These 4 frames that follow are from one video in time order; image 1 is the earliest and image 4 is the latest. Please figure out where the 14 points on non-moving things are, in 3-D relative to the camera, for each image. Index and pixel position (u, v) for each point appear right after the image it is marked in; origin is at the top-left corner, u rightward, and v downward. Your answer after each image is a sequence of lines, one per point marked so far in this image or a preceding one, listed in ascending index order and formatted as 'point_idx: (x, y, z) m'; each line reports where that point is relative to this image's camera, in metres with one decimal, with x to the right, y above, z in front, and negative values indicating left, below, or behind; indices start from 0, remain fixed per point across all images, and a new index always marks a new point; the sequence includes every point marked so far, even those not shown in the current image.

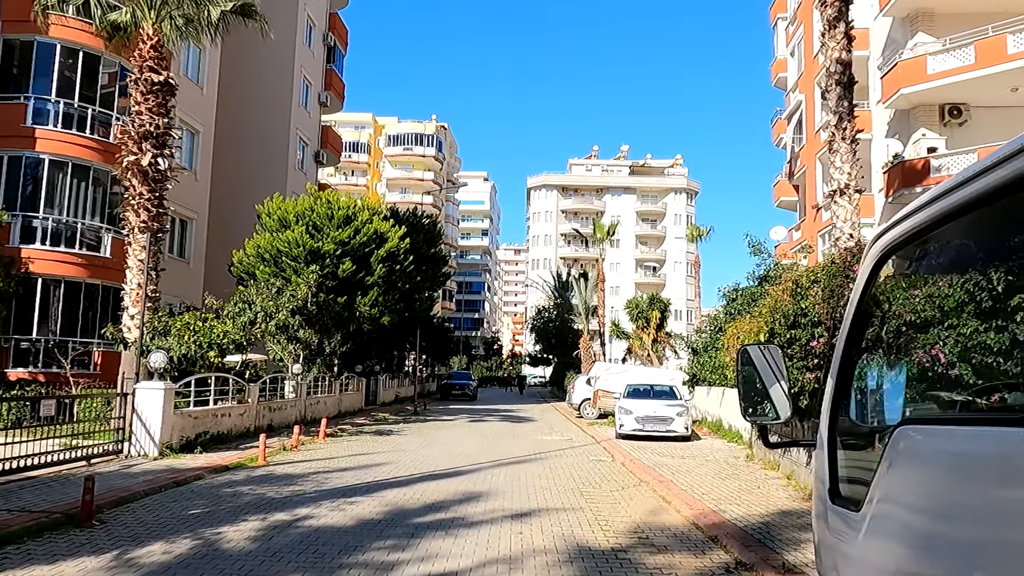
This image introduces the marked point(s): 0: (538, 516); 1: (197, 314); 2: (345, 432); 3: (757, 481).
0: (+0.3, -2.7, +9.1) m
1: (-6.8, -0.6, +16.7) m
2: (-4.3, -3.7, +20.0) m
3: (+3.9, -3.1, +12.4) m
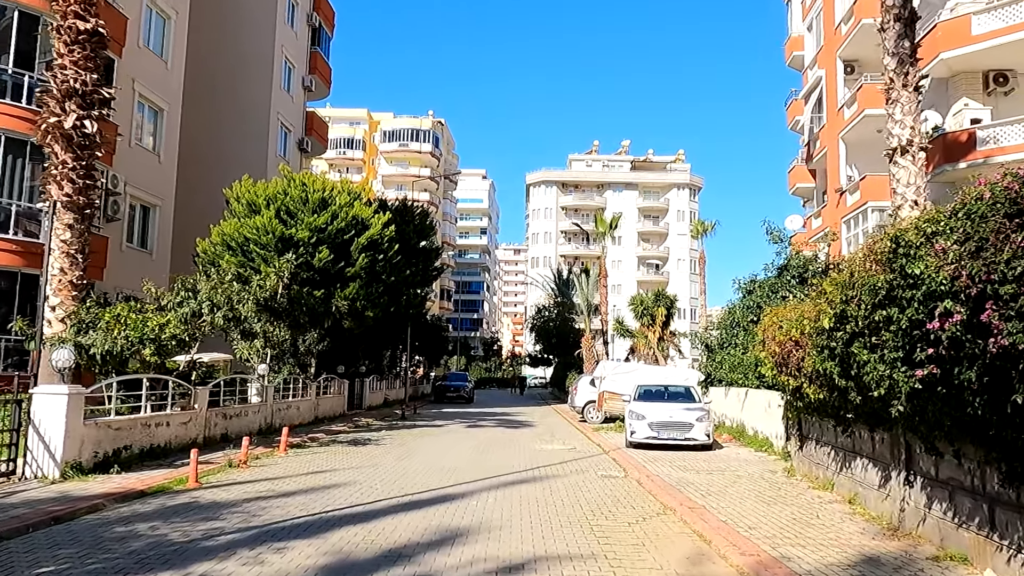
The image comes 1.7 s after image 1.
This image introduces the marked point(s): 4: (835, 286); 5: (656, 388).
0: (+0.2, -2.4, +6.6) m
1: (-7.0, -0.3, +14.1) m
2: (-4.5, -3.5, +17.4) m
3: (+3.8, -2.8, +9.8) m
4: (+3.7, 0.0, +8.7) m
5: (+3.5, -2.5, +19.0) m
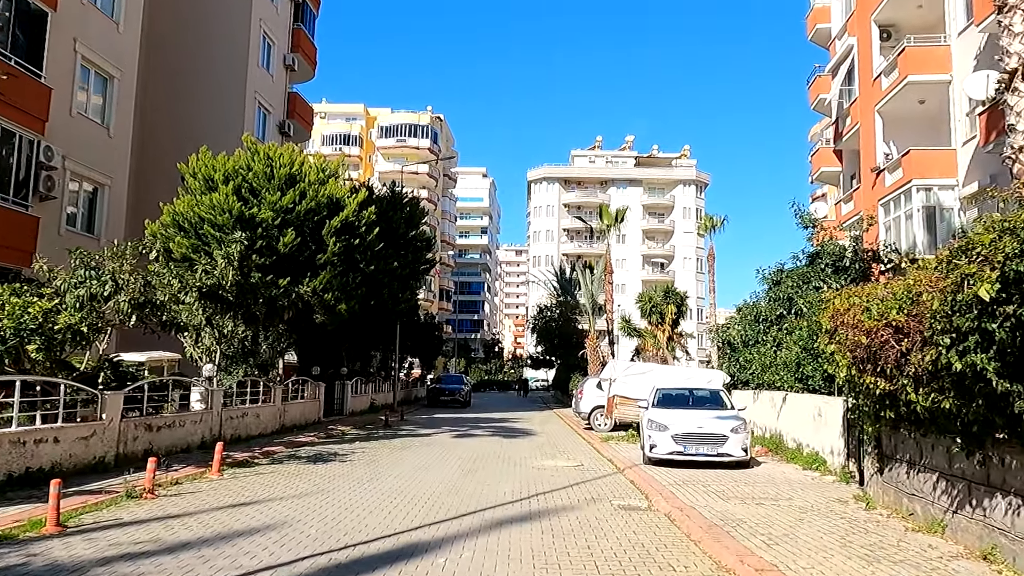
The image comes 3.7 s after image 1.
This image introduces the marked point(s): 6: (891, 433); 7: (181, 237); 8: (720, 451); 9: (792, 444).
0: (0.0, -2.0, +3.5) m
1: (-7.1, 0.0, +11.1) m
2: (-4.6, -3.2, +14.3) m
3: (+3.7, -2.4, +6.7) m
4: (+3.5, +0.4, +5.7) m
5: (+3.4, -2.1, +15.9) m
6: (+4.6, -1.7, +9.3) m
7: (-8.1, +1.2, +18.9) m
8: (+3.7, -2.9, +13.9) m
9: (+5.7, -3.2, +15.7) m
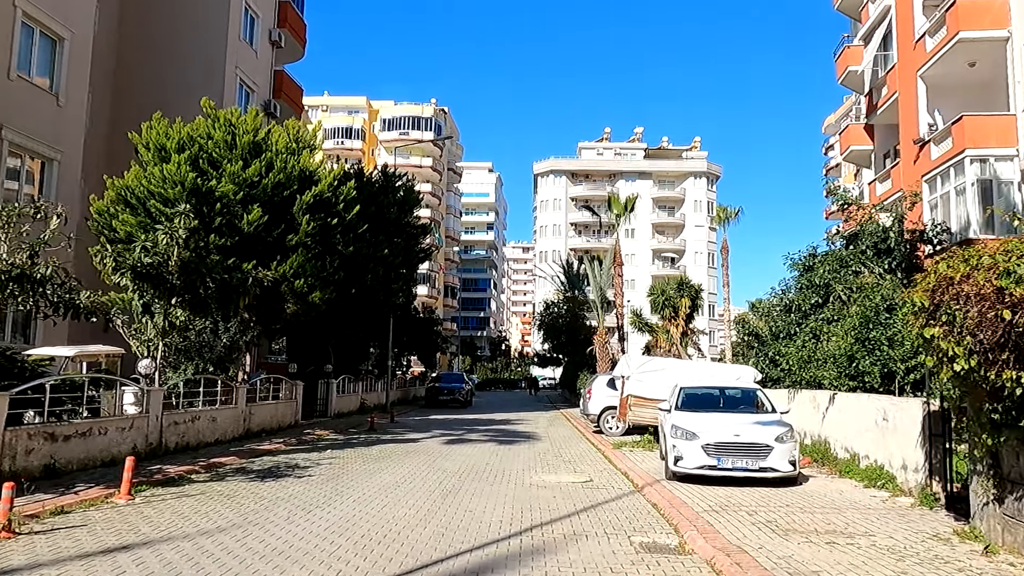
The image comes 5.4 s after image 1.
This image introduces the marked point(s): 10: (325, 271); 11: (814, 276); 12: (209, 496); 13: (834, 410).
0: (-0.2, -1.7, +0.9) m
1: (-7.2, +0.3, +8.6) m
2: (-4.7, -2.8, +11.8) m
3: (+3.5, -2.1, +4.1) m
4: (+3.3, +0.7, +3.0) m
5: (+3.4, -1.8, +13.3) m
6: (+4.4, -1.4, +6.7) m
7: (-8.2, +1.6, +16.4) m
8: (+3.6, -2.6, +11.2) m
9: (+5.6, -2.8, +13.0) m
10: (-4.5, +0.4, +18.8) m
11: (+7.3, +0.3, +18.2) m
12: (-3.9, -2.7, +9.9) m
13: (+5.7, -2.1, +13.6) m
